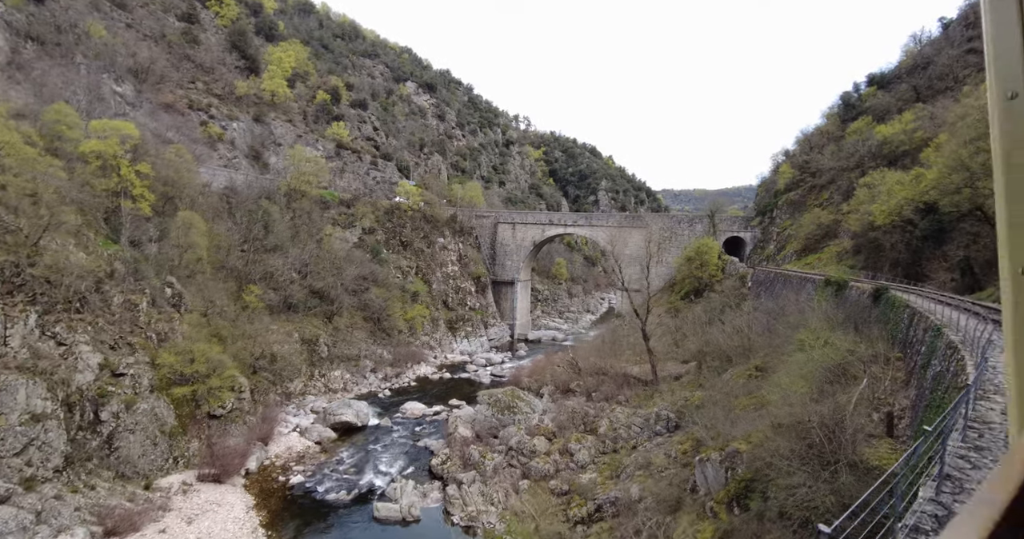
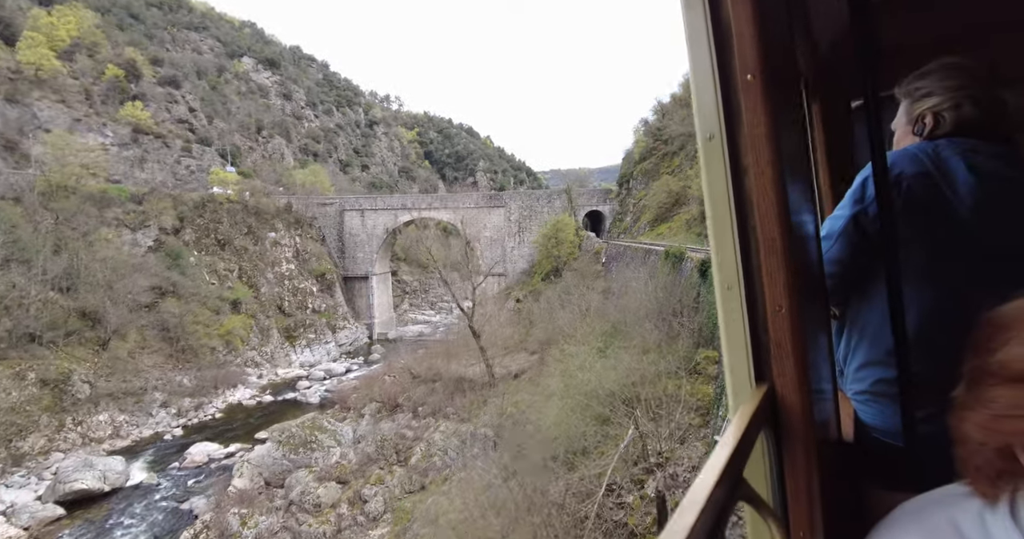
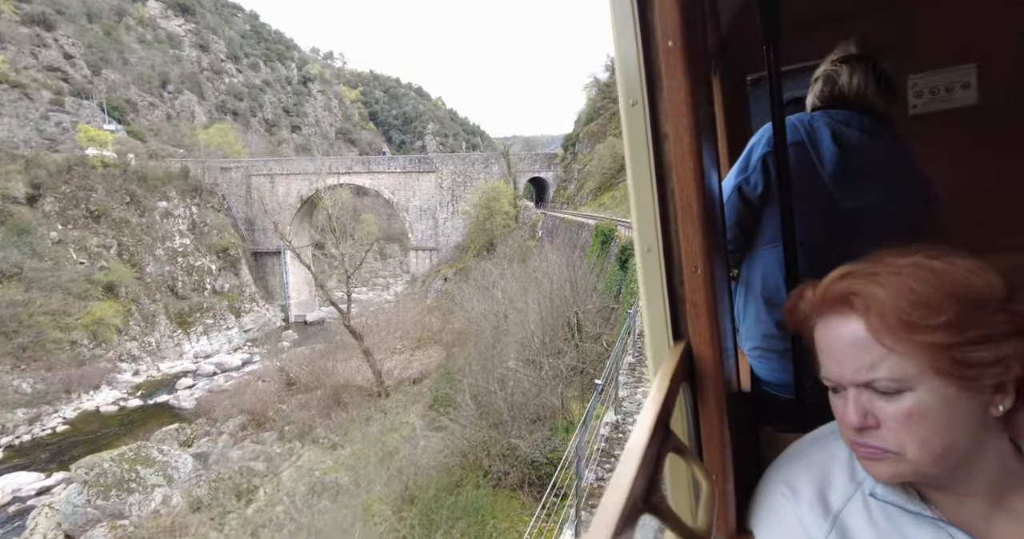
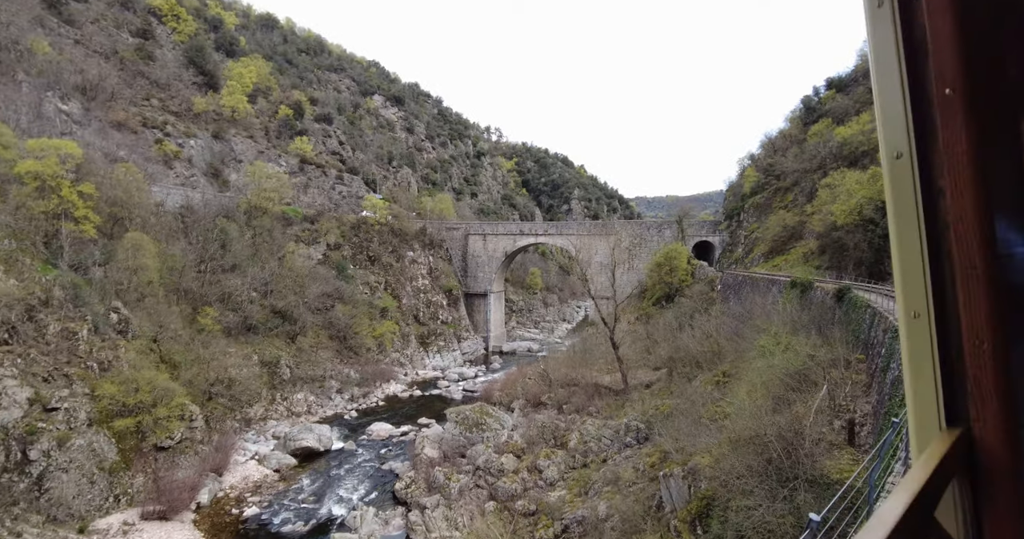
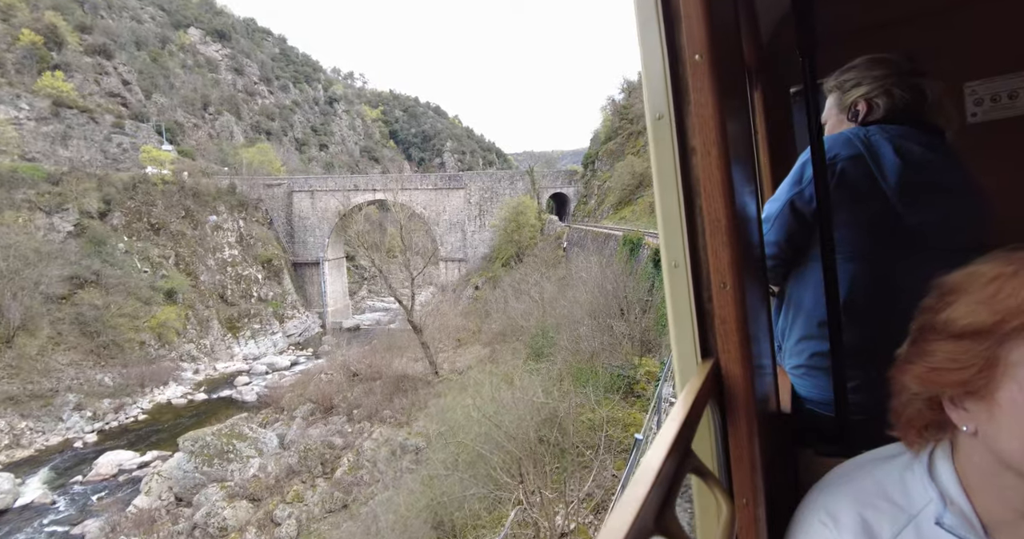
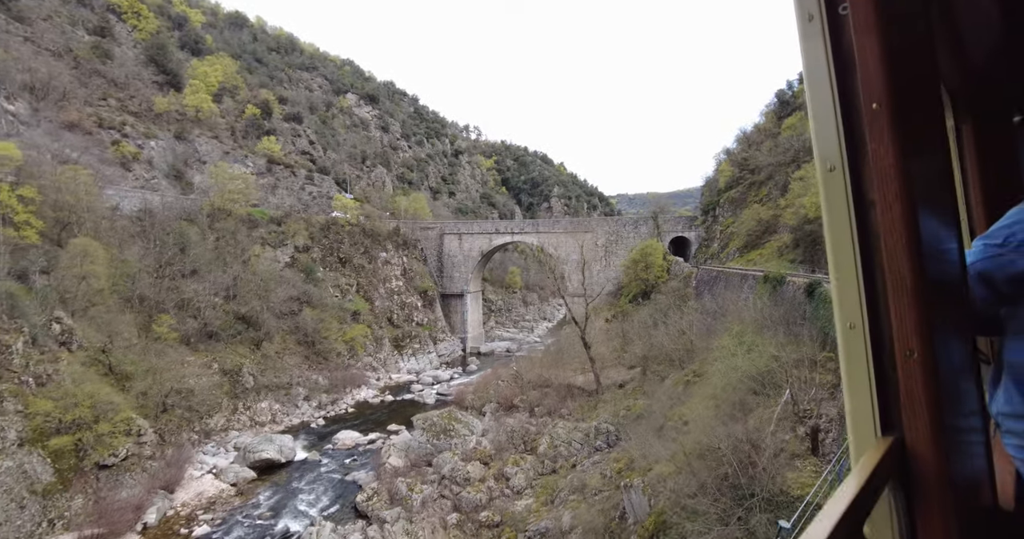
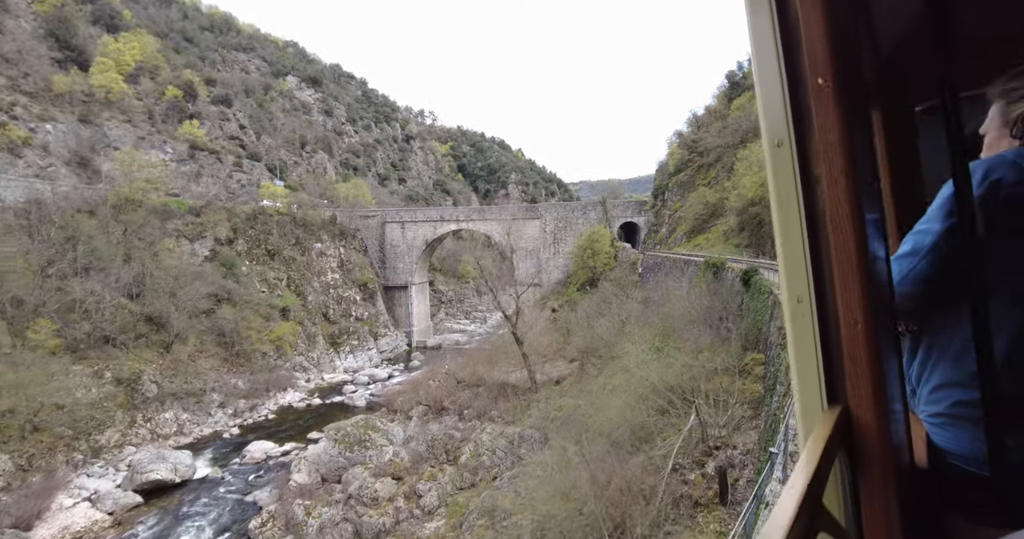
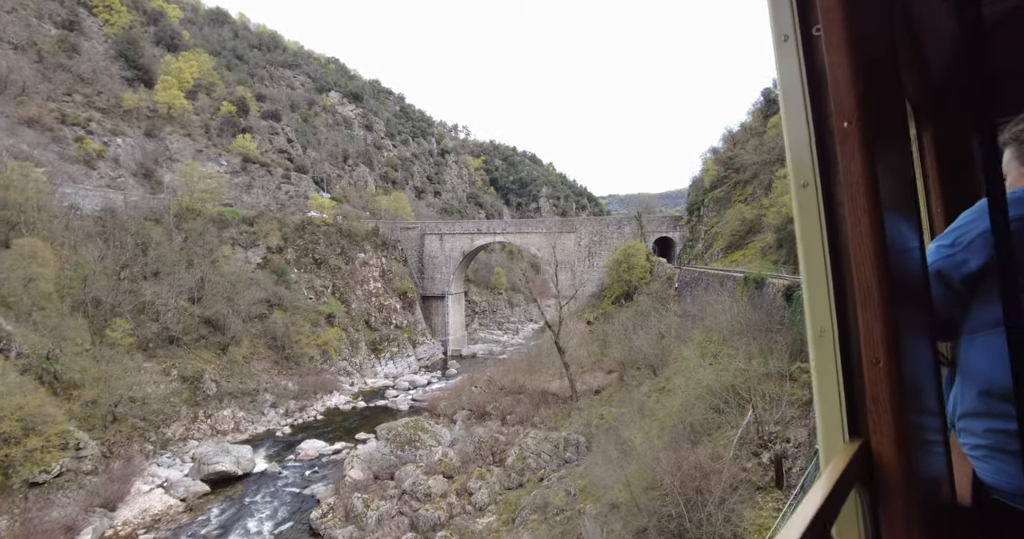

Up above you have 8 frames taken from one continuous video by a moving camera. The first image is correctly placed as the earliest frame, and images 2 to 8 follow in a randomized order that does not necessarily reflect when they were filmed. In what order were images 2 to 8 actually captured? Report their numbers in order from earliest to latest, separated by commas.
4, 6, 8, 7, 2, 5, 3
